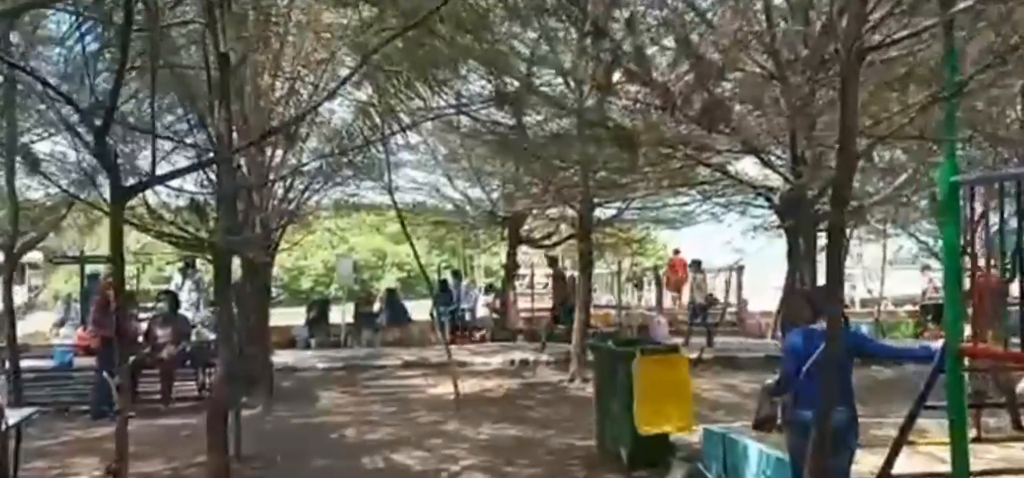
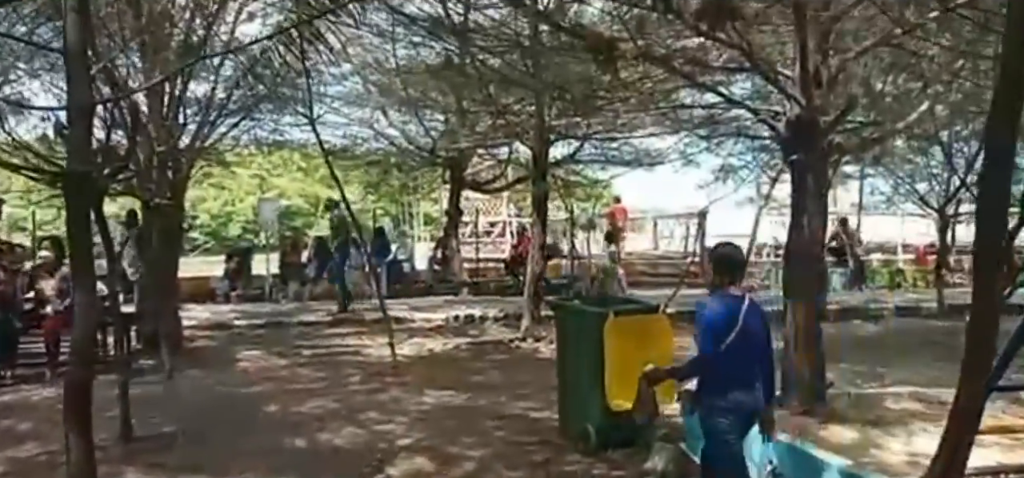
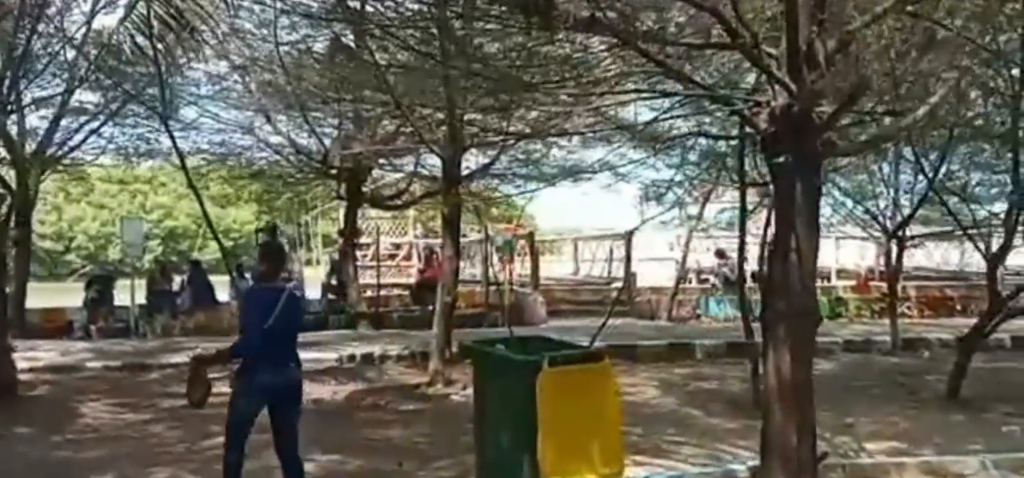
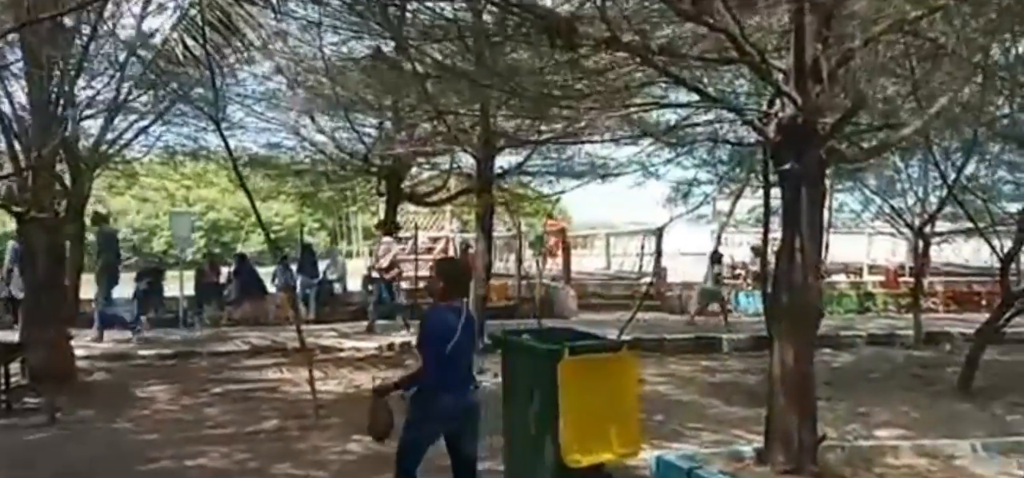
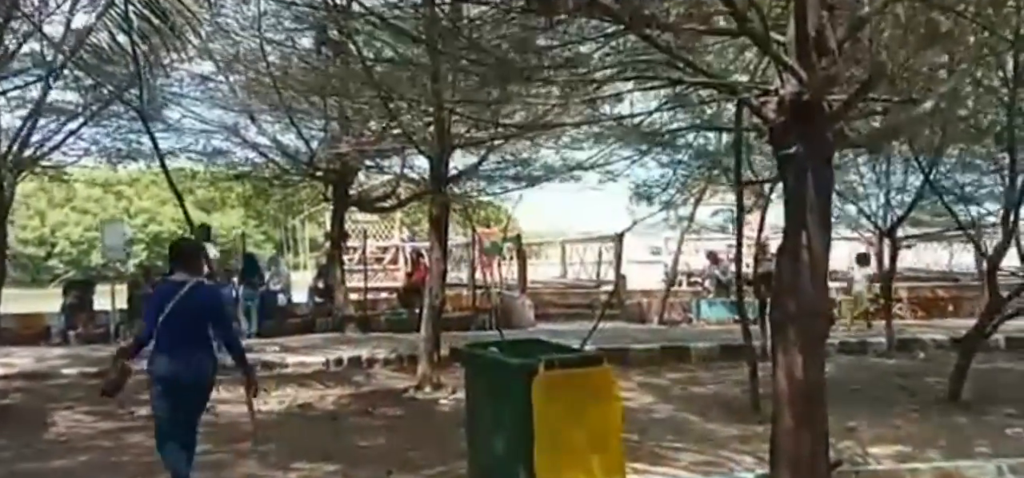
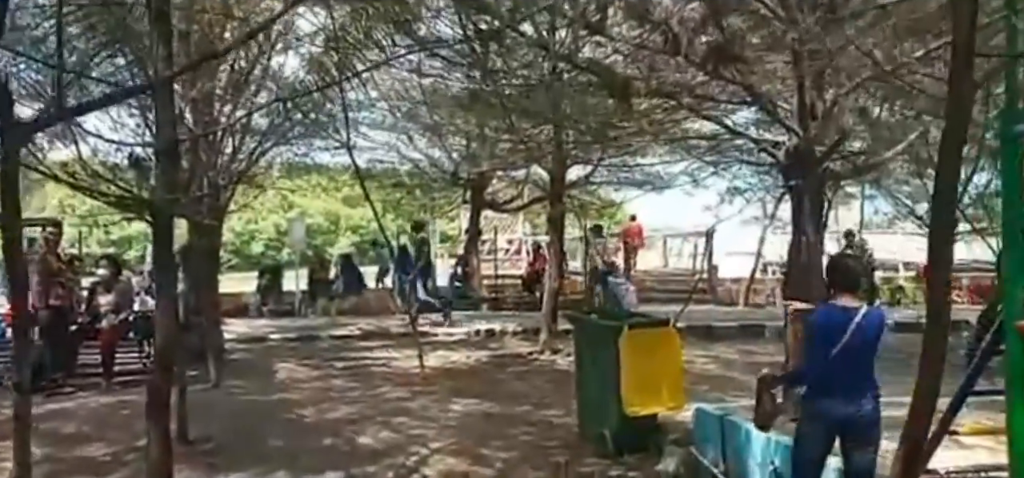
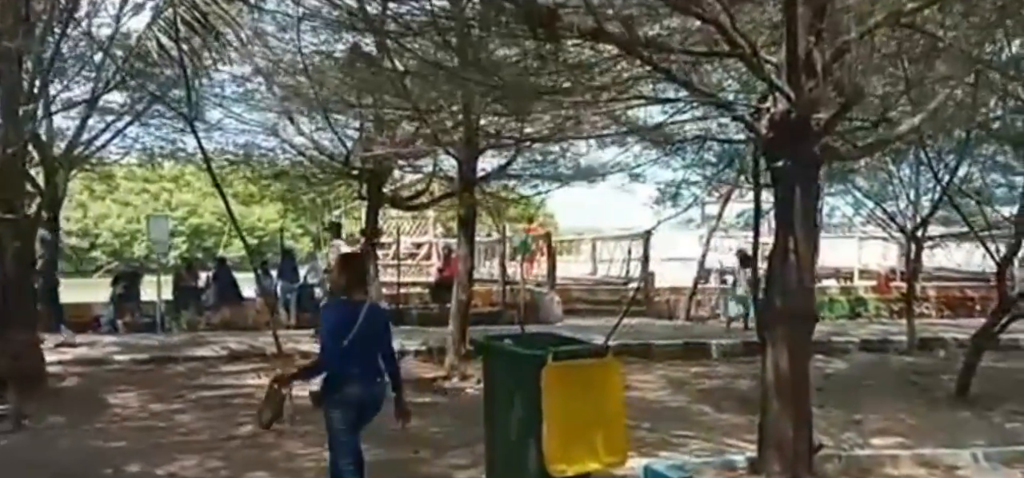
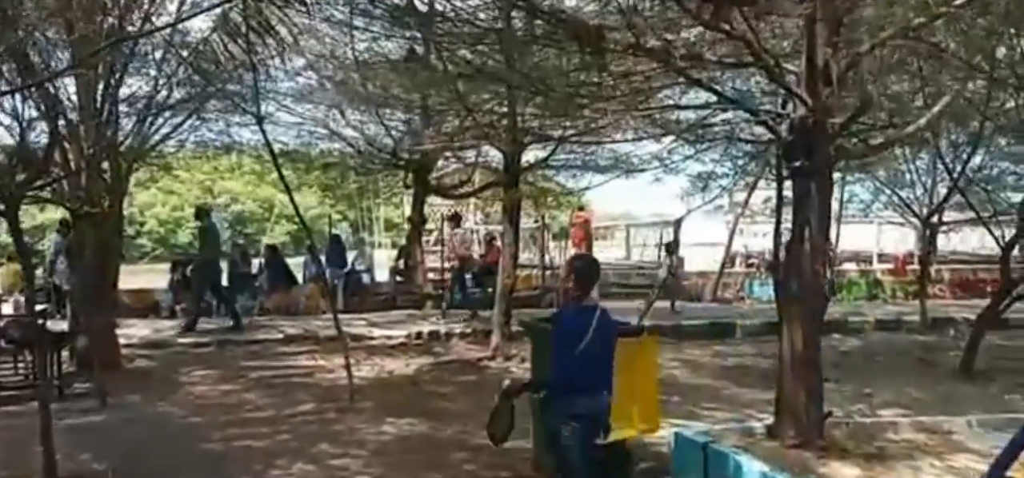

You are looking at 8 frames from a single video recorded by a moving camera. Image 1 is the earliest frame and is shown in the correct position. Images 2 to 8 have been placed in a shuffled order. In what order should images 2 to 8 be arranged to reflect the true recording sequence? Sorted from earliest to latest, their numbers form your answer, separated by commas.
6, 2, 8, 4, 7, 3, 5
